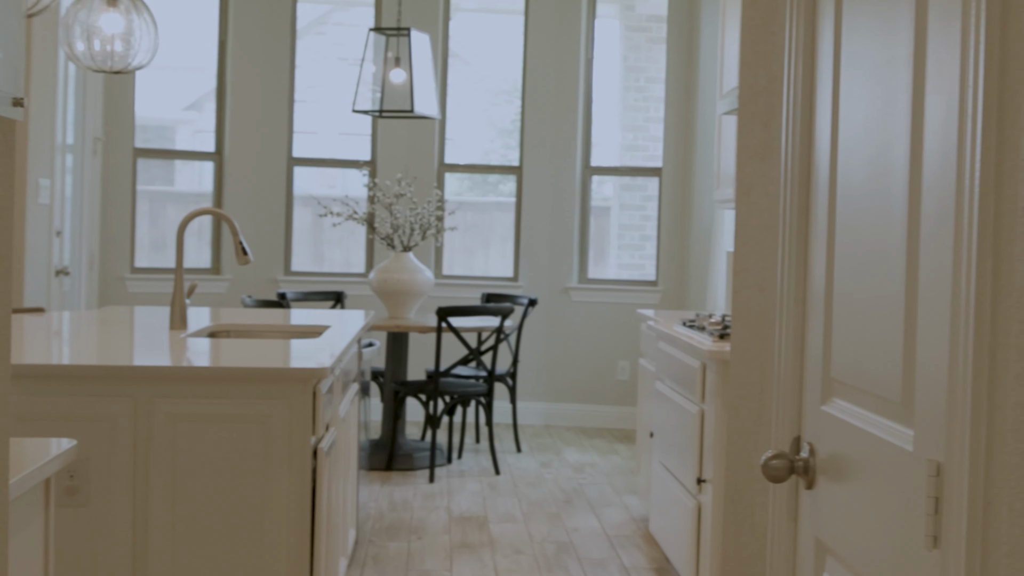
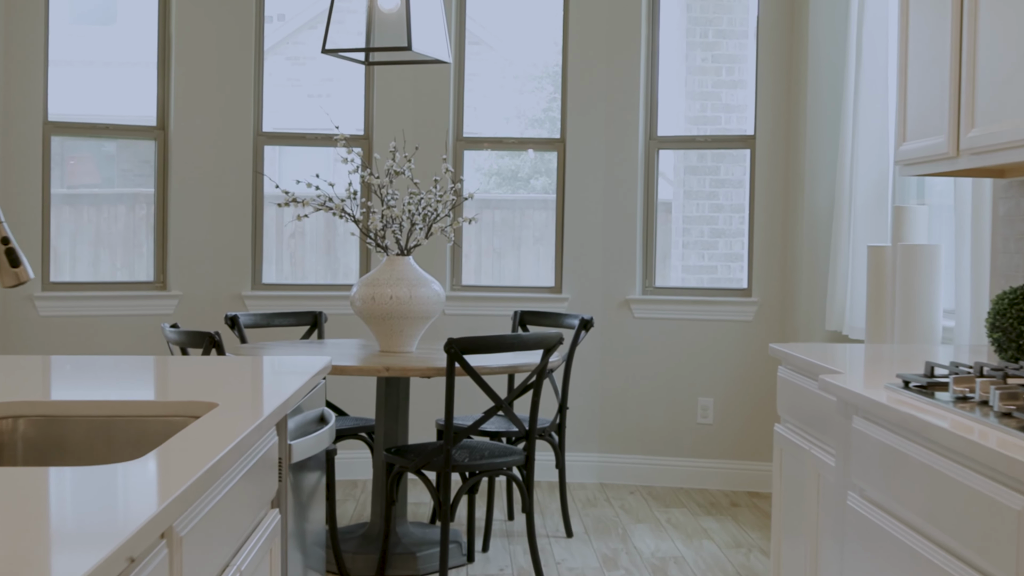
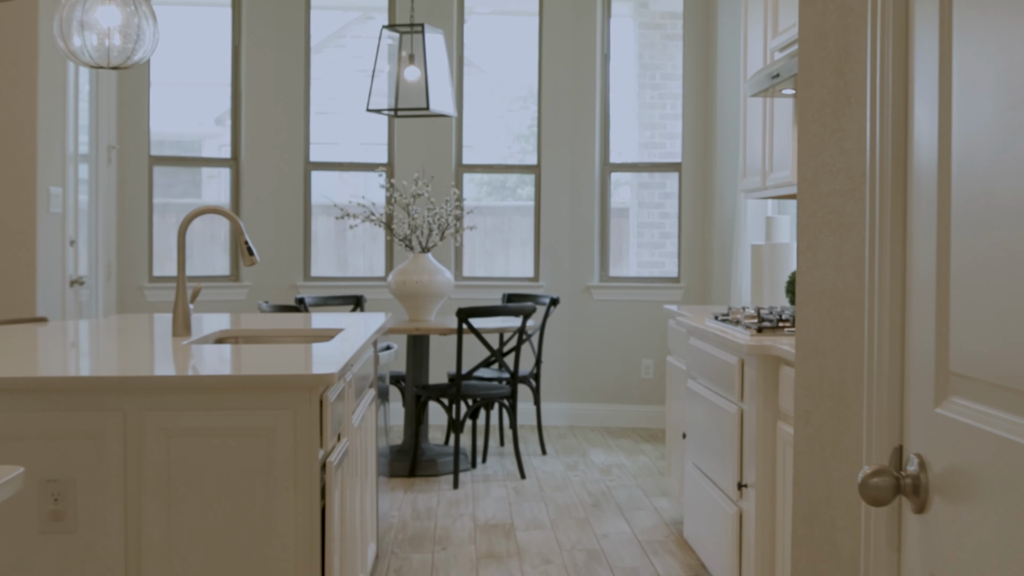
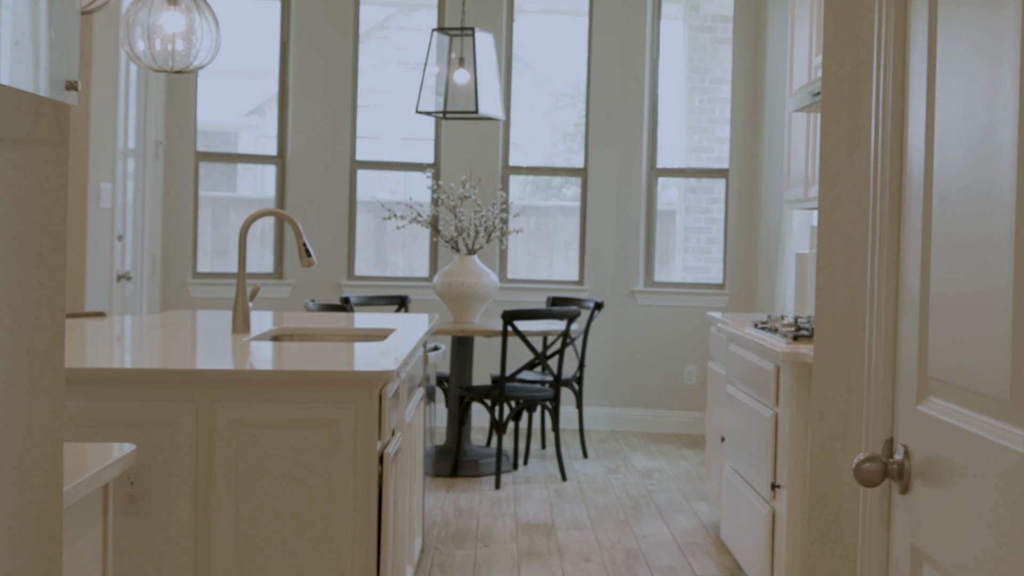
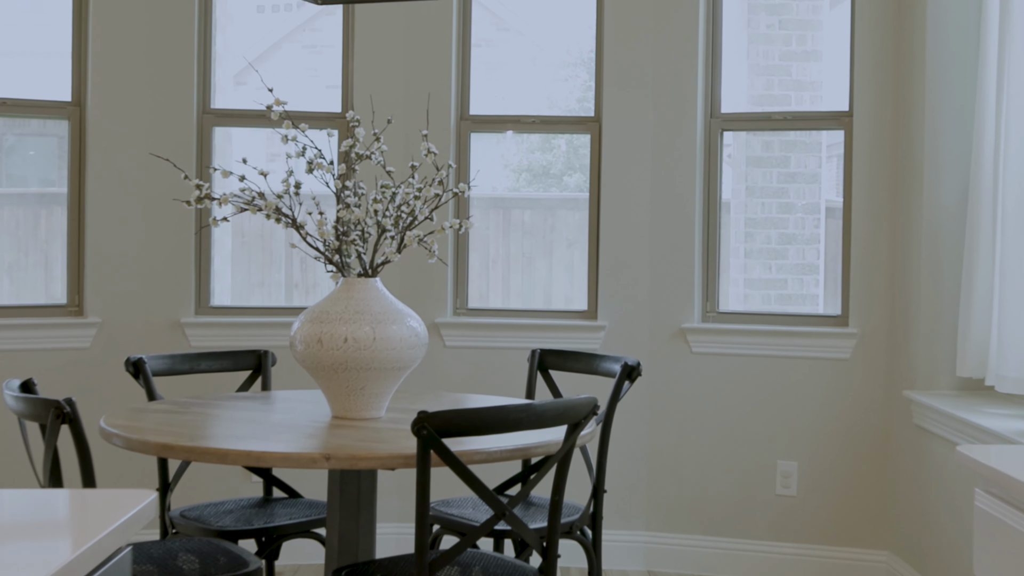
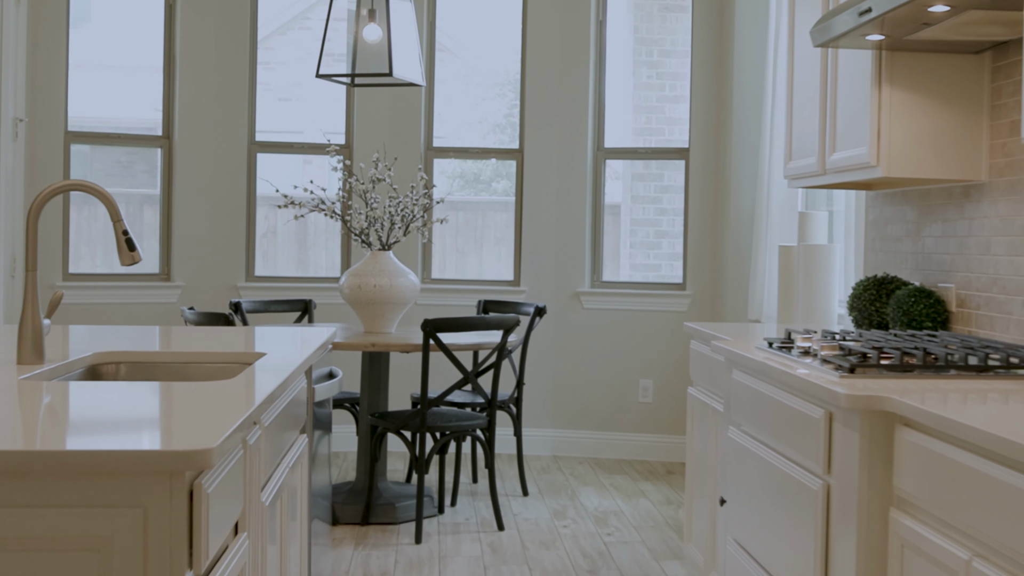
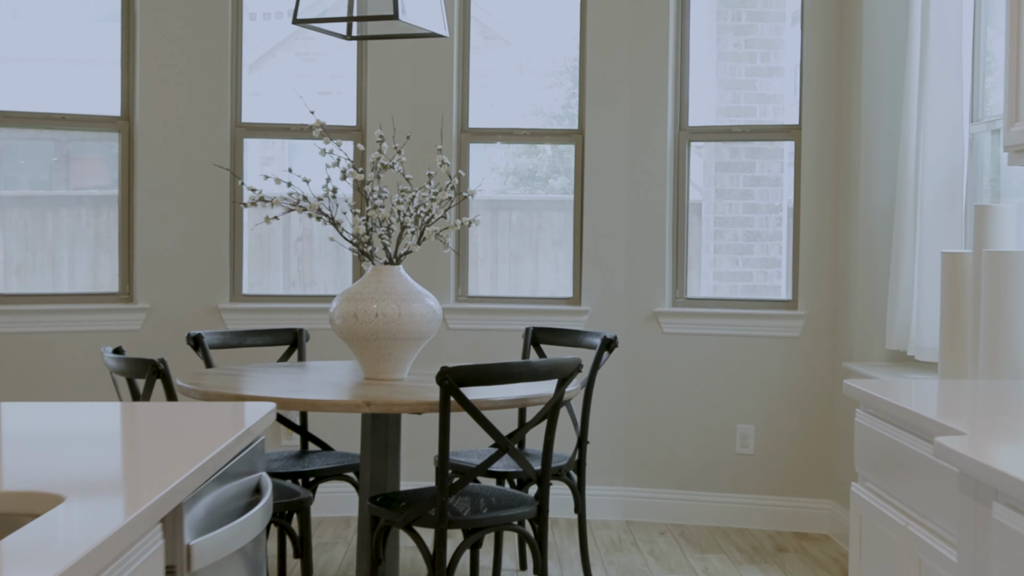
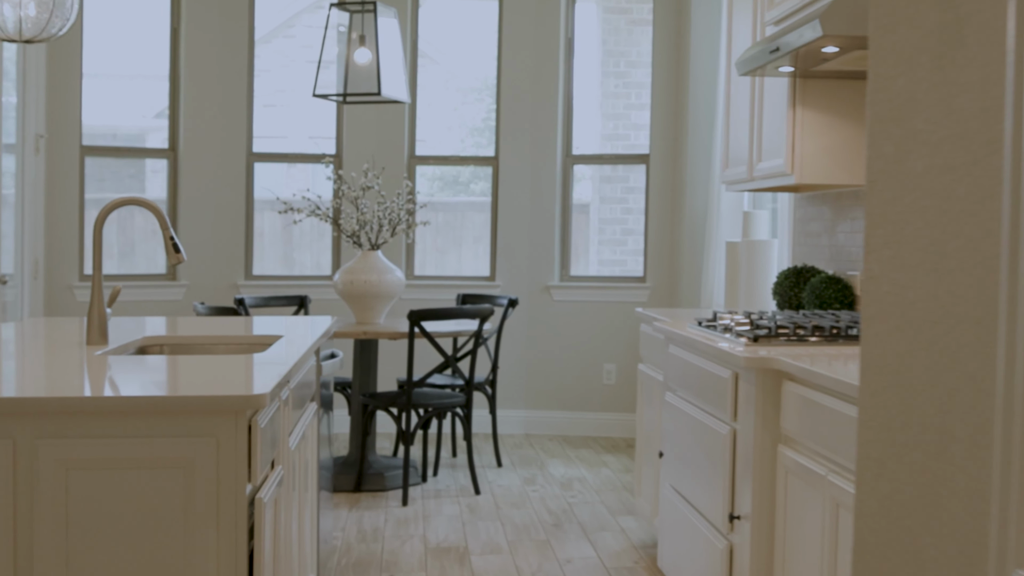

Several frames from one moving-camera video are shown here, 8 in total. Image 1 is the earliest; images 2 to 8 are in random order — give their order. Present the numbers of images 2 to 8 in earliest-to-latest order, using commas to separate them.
4, 3, 8, 6, 2, 7, 5
